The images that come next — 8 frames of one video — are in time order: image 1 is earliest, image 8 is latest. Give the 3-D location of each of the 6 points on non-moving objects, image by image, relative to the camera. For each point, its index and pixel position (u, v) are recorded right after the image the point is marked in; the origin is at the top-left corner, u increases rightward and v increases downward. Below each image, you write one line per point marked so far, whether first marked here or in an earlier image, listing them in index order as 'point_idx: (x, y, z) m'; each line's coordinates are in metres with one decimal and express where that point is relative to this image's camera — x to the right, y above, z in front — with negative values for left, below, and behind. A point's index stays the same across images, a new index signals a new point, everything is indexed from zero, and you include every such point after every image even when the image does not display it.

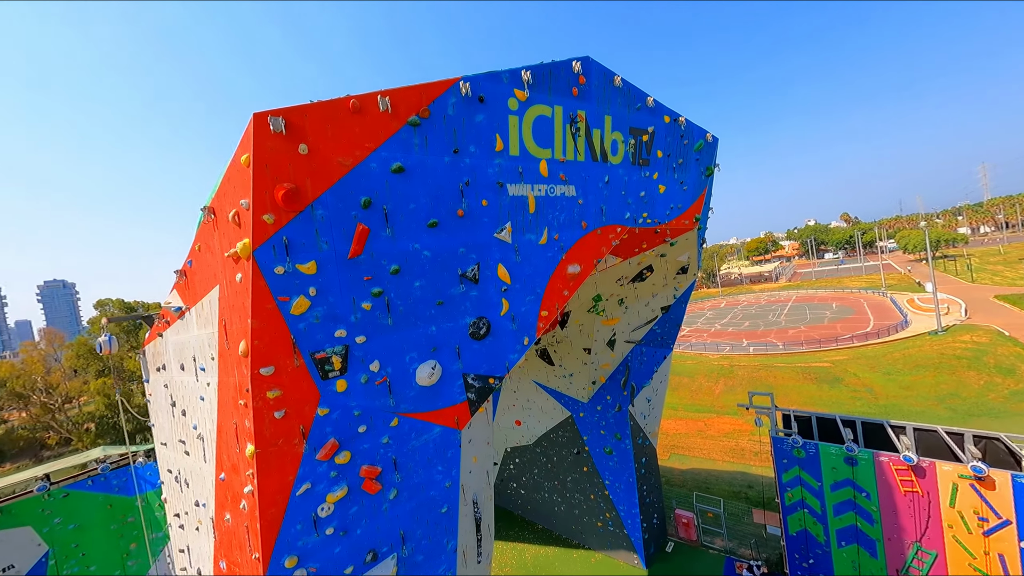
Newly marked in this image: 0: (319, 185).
0: (-2.9, +1.5, +4.9) m
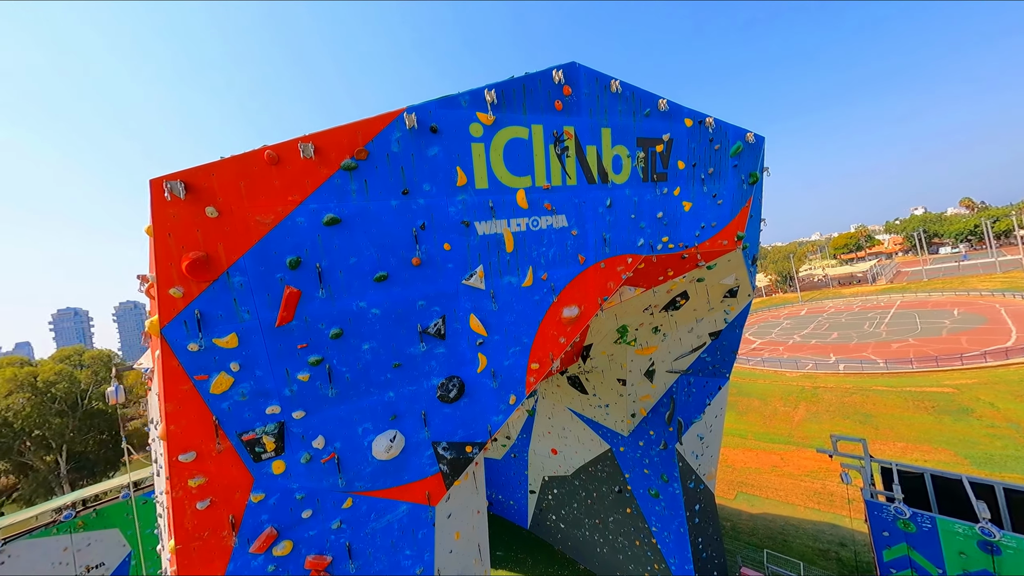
0: (-3.7, +0.5, +4.3) m
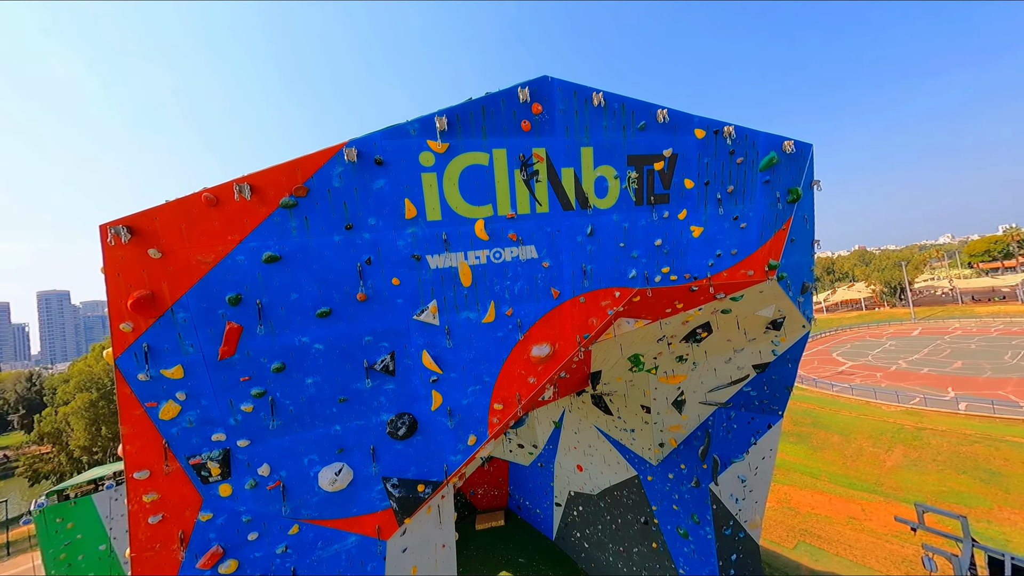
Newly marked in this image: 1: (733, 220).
0: (-4.7, 0.0, +4.6) m
1: (+4.7, +1.5, +6.9) m
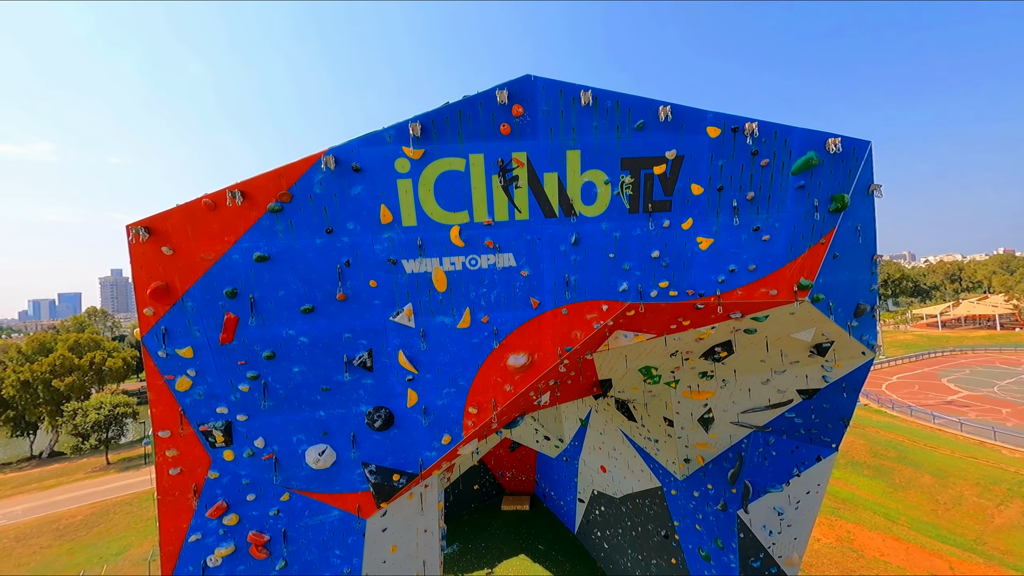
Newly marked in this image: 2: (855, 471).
0: (-5.3, +0.1, +5.3) m
1: (+4.4, +1.1, +6.0) m
2: (+17.6, -9.4, +16.8) m
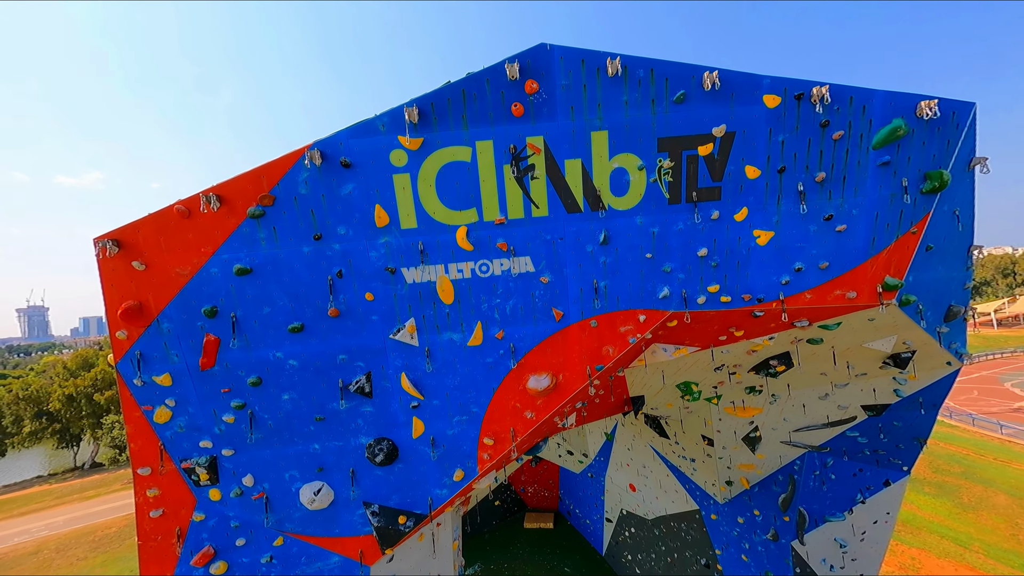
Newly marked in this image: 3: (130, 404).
0: (-5.0, -0.2, +4.6) m
1: (+4.7, +1.0, +4.9) m
2: (+18.7, -9.3, +14.8) m
3: (-5.8, -1.8, +4.9) m
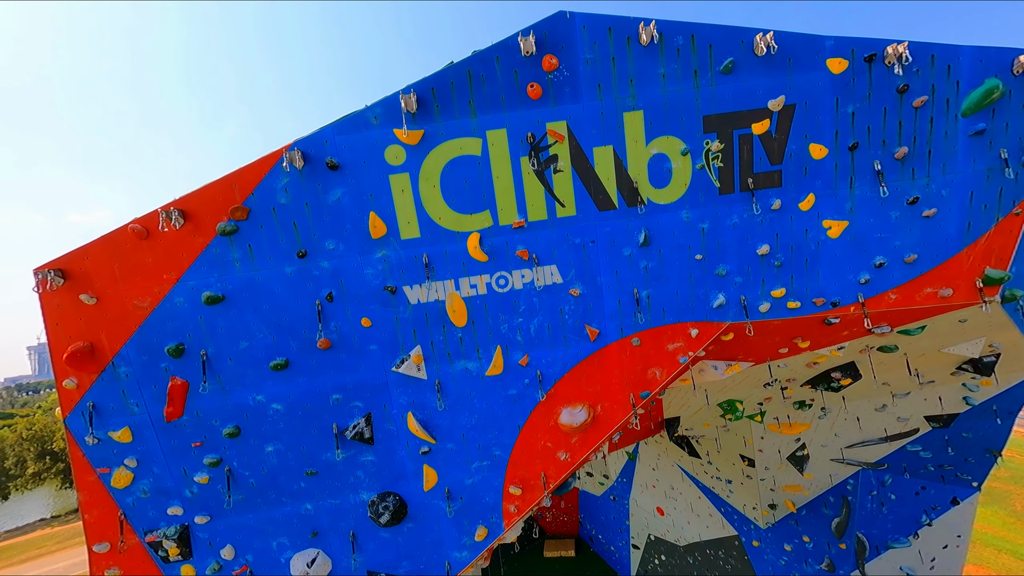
0: (-4.7, -0.6, +3.9) m
1: (+4.9, +1.0, +4.0) m
2: (+19.5, -9.0, +13.4) m
3: (-5.4, -2.2, +4.1) m
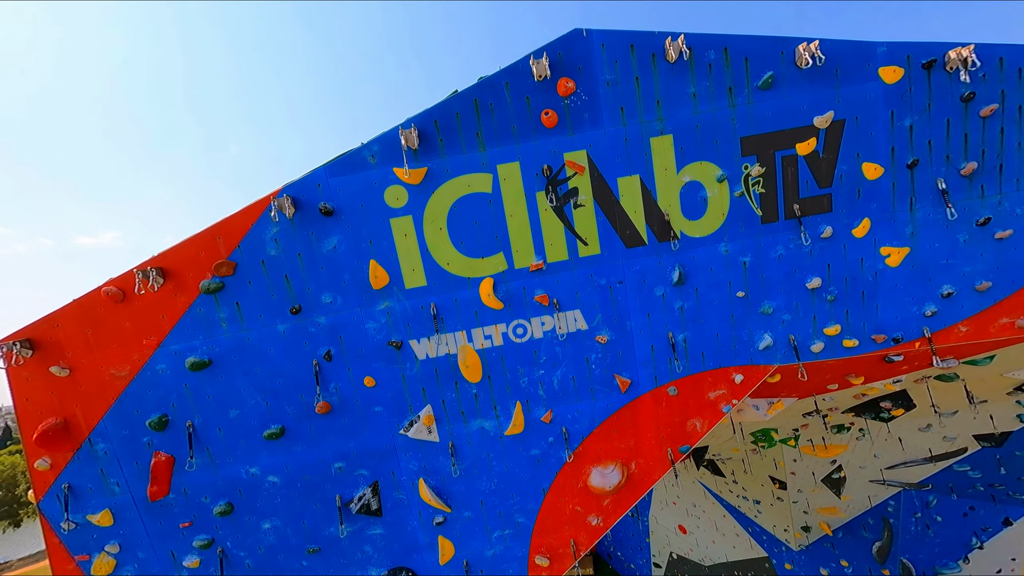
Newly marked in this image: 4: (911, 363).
0: (-4.5, -1.3, +3.5) m
1: (+5.1, +0.7, +3.5) m
2: (+20.2, -9.0, +12.5) m
3: (-5.1, -3.0, +3.6) m
4: (+5.0, -0.9, +4.0) m
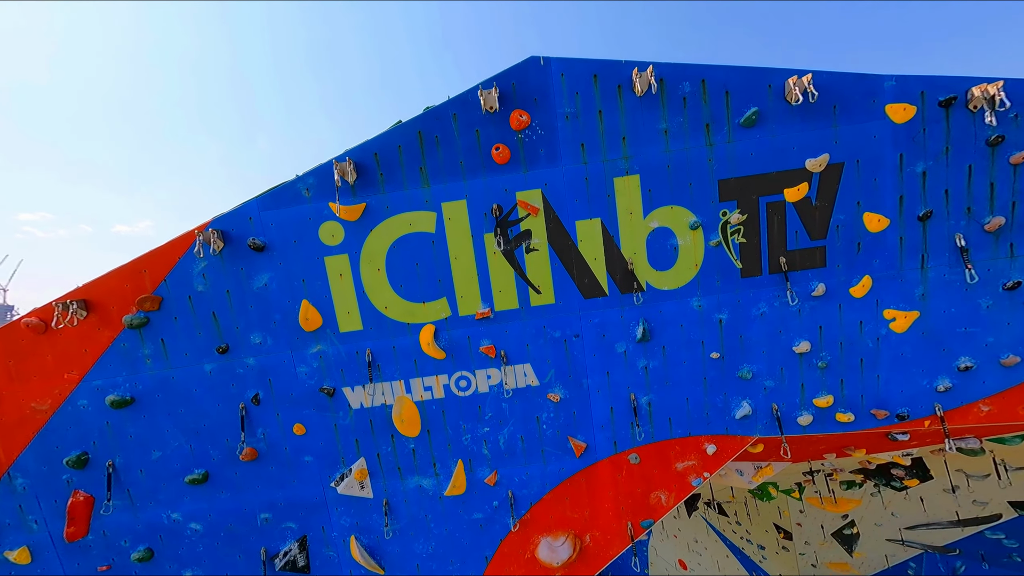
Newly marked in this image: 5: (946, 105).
0: (-5.1, -1.6, +3.3) m
1: (+4.6, 0.0, +3.0) m
2: (+19.6, -10.5, +11.2) m
3: (-5.8, -3.2, +3.5) m
4: (+4.4, -1.7, +3.4) m
5: (+3.9, +1.6, +2.9) m
